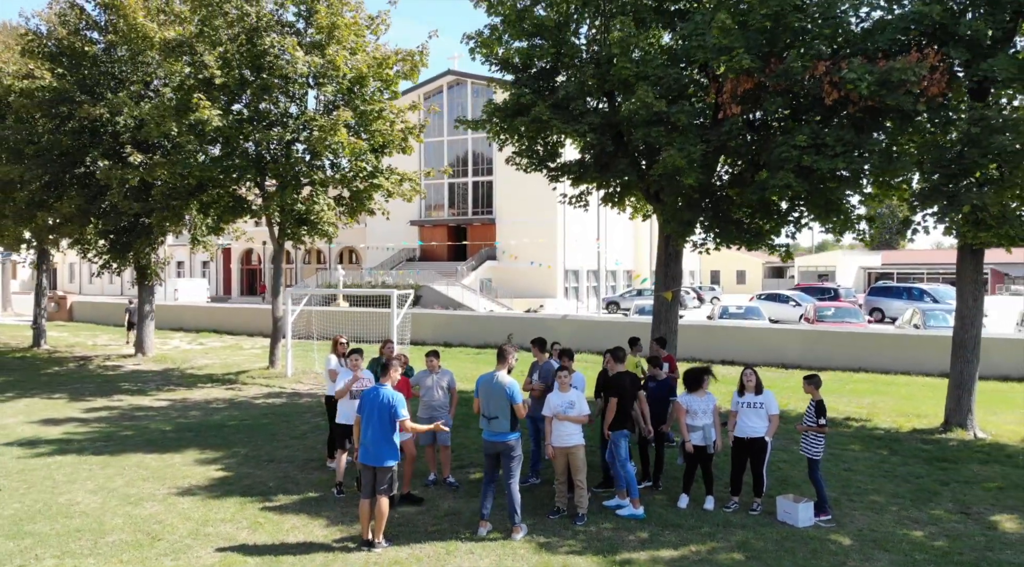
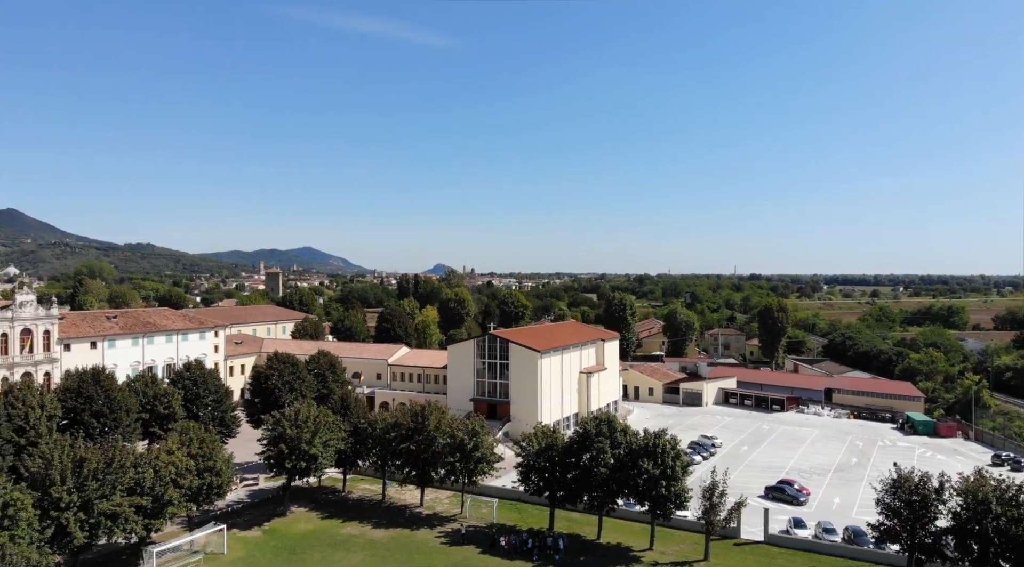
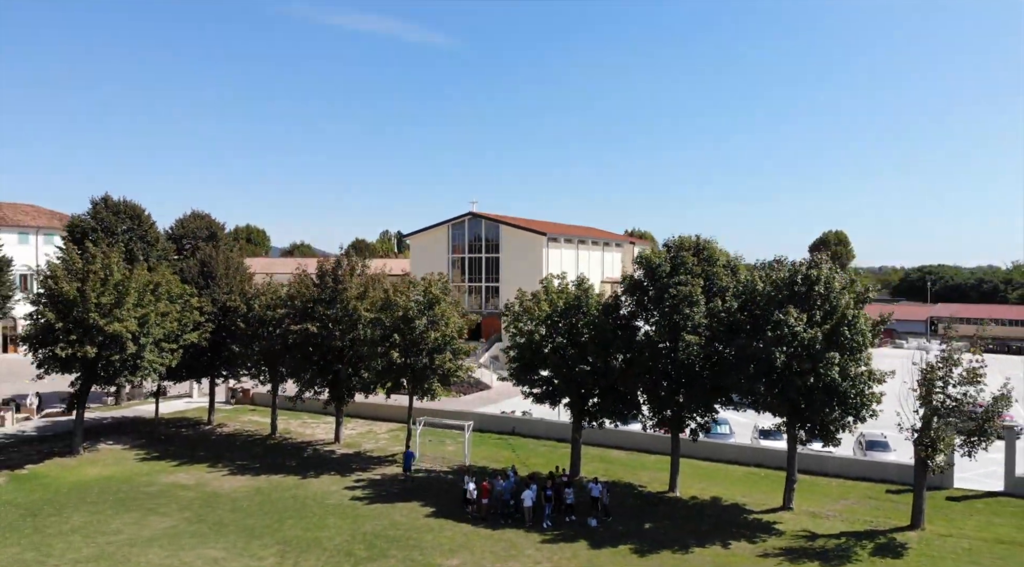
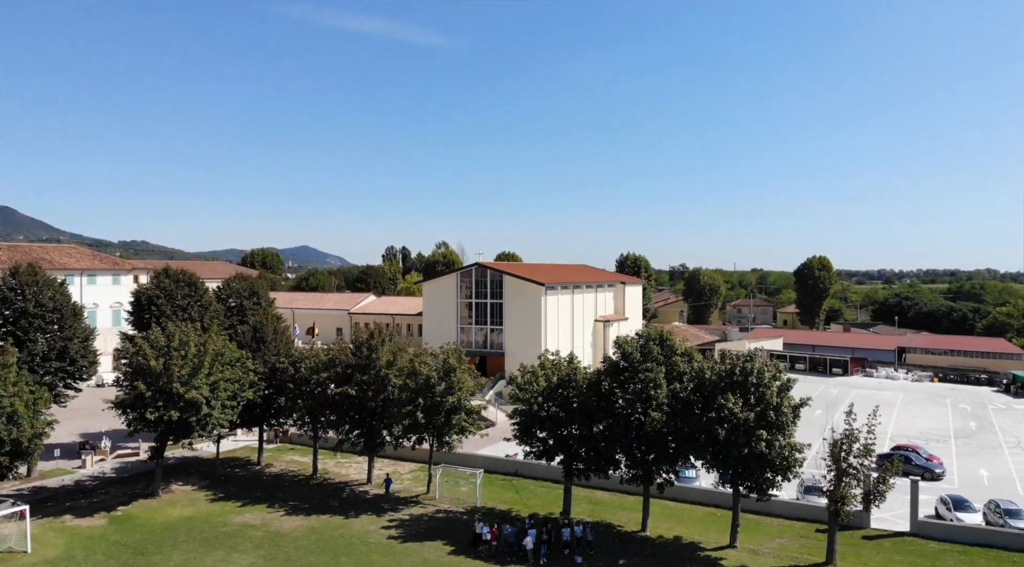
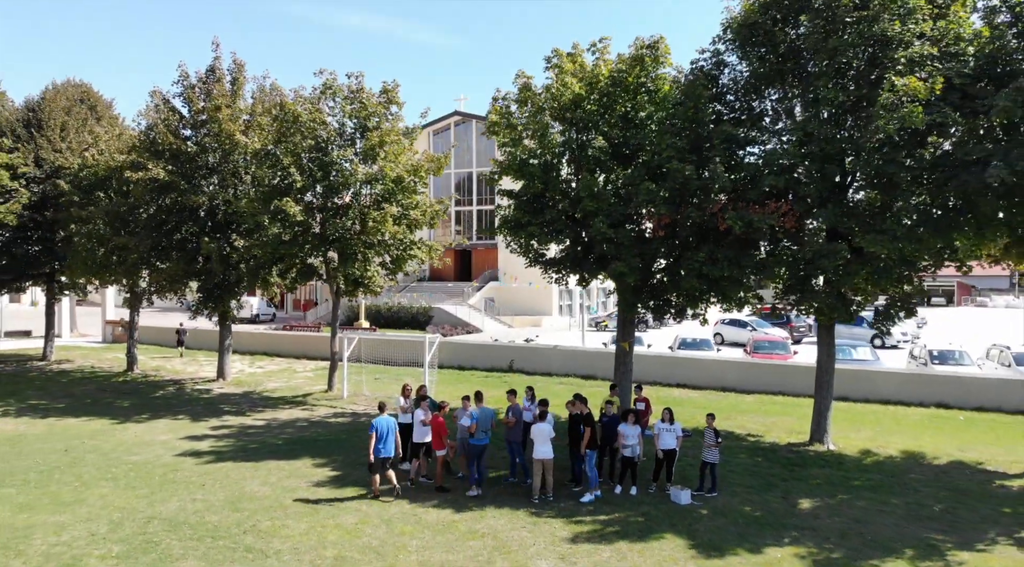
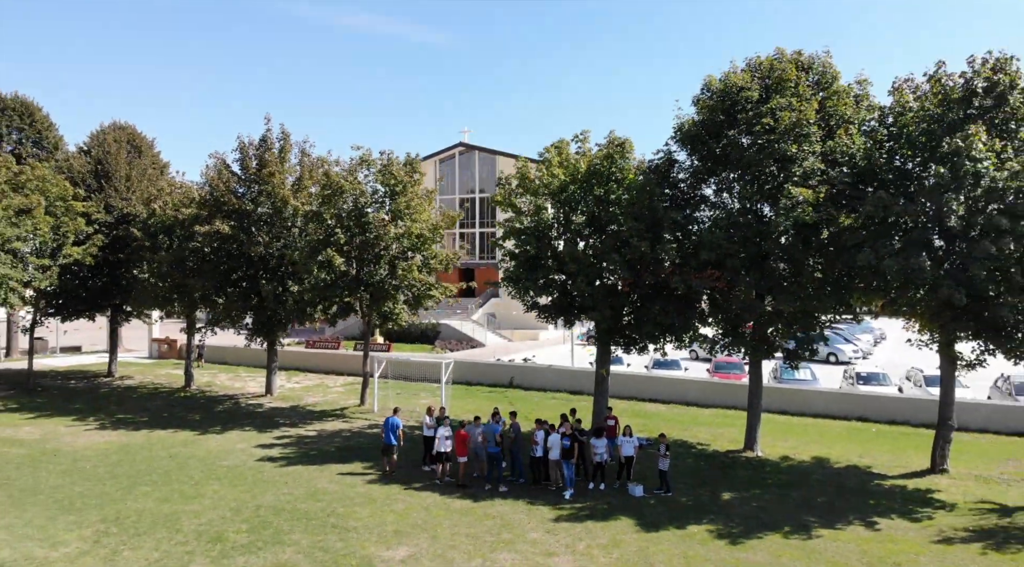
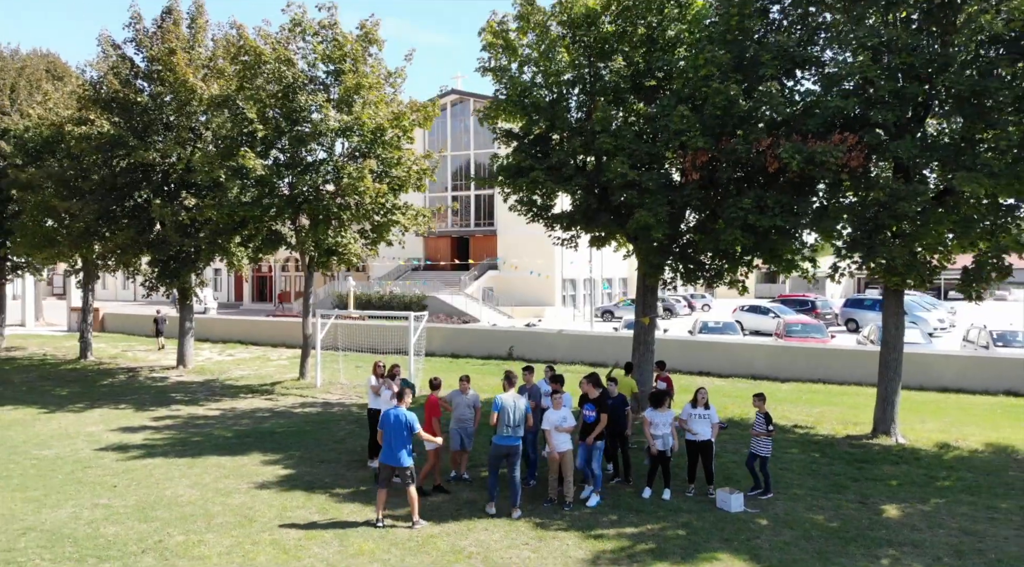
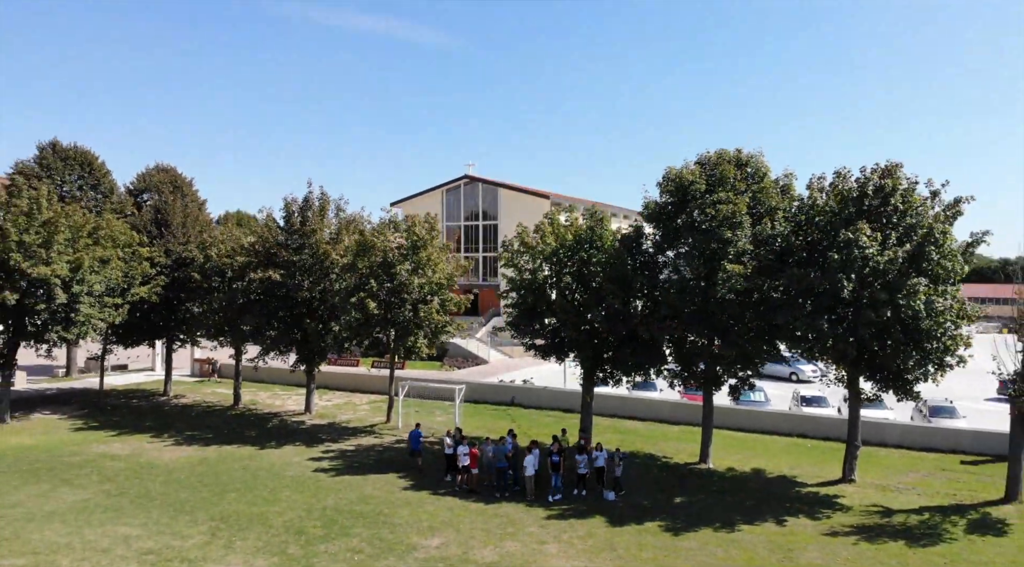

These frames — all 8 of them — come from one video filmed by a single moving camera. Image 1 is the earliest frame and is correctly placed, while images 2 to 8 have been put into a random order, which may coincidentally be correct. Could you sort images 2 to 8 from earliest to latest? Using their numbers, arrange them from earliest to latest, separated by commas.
7, 5, 6, 8, 3, 4, 2
